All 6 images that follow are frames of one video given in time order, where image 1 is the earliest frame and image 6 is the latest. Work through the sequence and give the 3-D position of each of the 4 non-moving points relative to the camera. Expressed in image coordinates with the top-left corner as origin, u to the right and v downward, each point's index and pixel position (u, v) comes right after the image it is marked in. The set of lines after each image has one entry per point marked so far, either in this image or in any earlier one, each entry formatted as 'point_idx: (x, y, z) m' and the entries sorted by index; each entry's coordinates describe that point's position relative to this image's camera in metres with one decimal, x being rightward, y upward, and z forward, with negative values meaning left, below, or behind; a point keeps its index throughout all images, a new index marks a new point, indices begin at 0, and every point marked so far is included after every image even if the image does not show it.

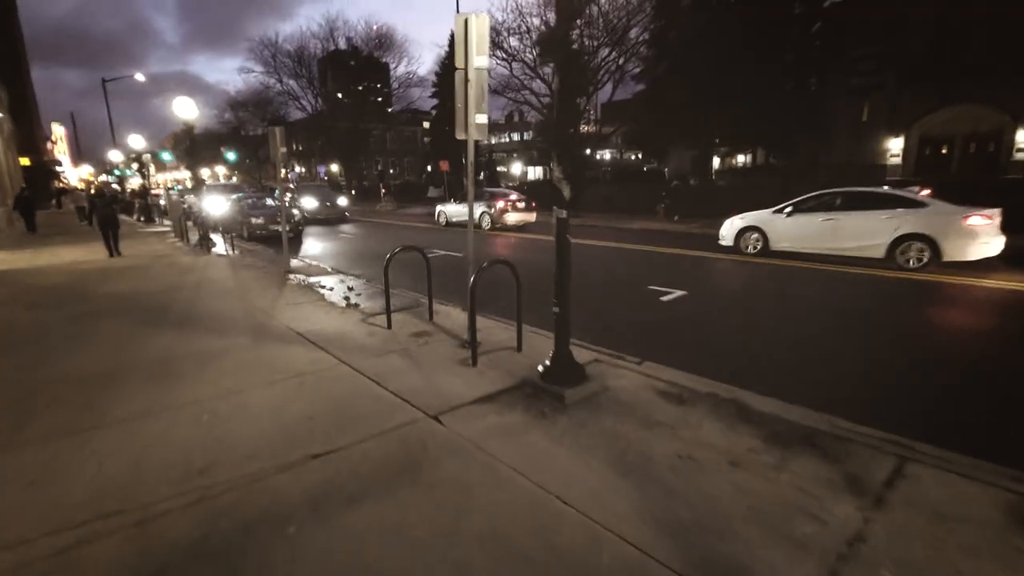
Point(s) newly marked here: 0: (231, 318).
0: (-2.1, -0.2, +4.3) m
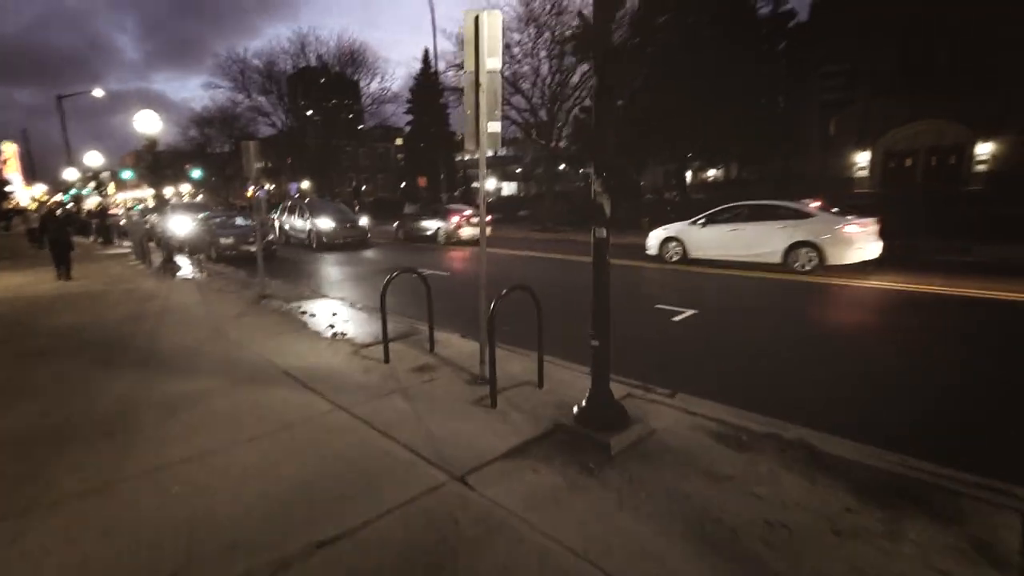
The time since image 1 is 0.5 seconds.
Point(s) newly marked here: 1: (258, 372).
0: (-2.0, -0.4, +3.8) m
1: (-1.4, -0.5, +3.3) m
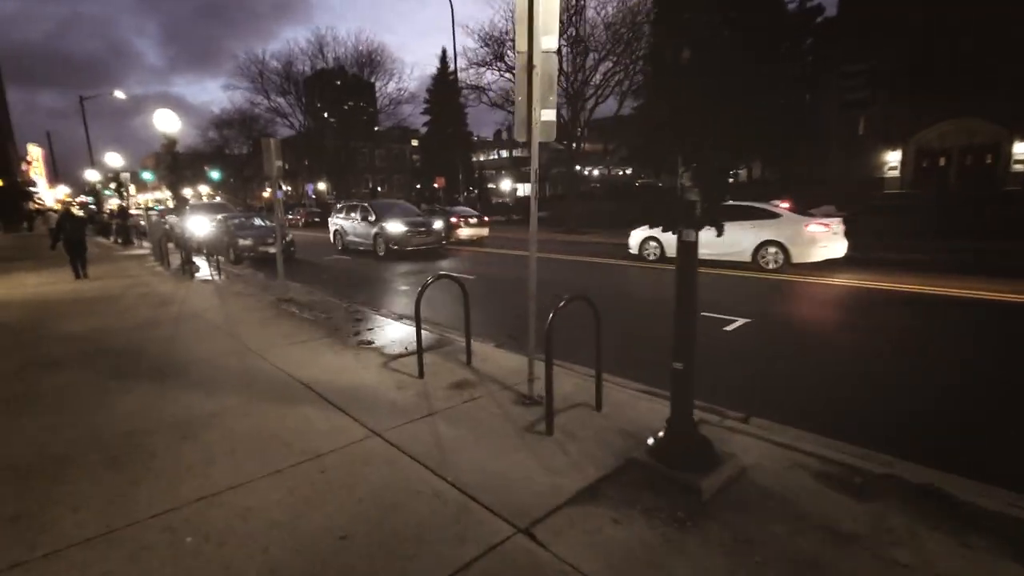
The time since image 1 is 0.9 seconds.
0: (-1.7, -0.5, +3.5) m
1: (-1.2, -0.5, +3.0) m
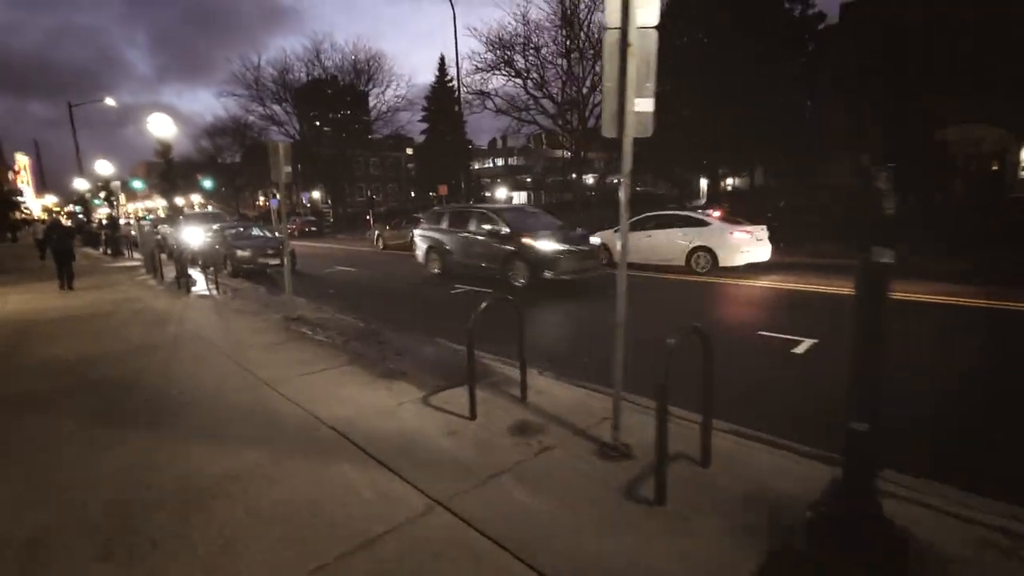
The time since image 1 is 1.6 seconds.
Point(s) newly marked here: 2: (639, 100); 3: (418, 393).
0: (-1.4, -0.6, +3.0) m
1: (-0.9, -0.6, +2.6) m
2: (+0.4, +0.7, +2.0) m
3: (-0.5, -0.6, +3.1) m
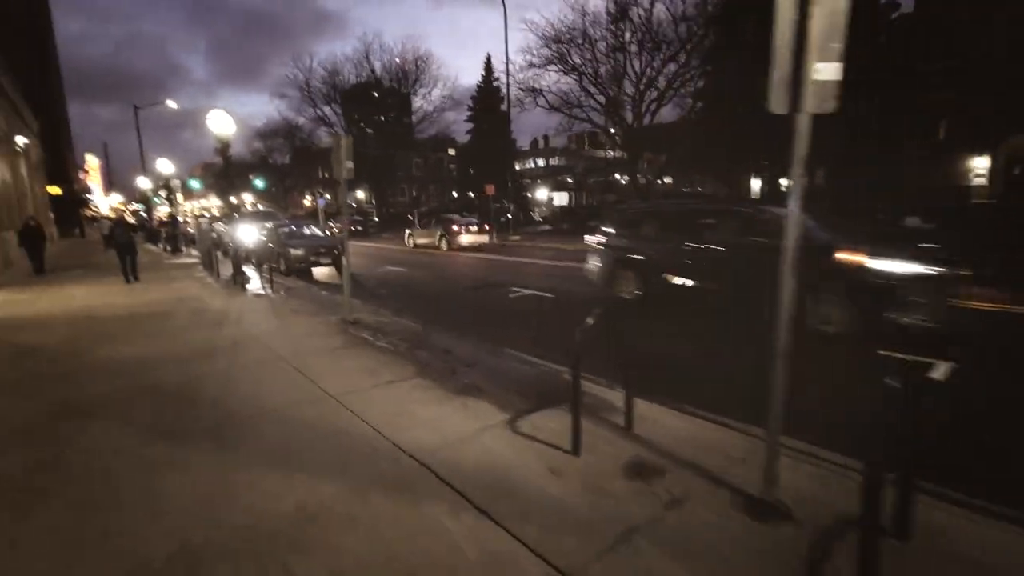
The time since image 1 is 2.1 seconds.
0: (-1.0, -0.6, +2.7) m
1: (-0.5, -0.7, +2.2) m
2: (+0.8, +0.6, +1.6) m
3: (-0.1, -0.6, +2.7) m
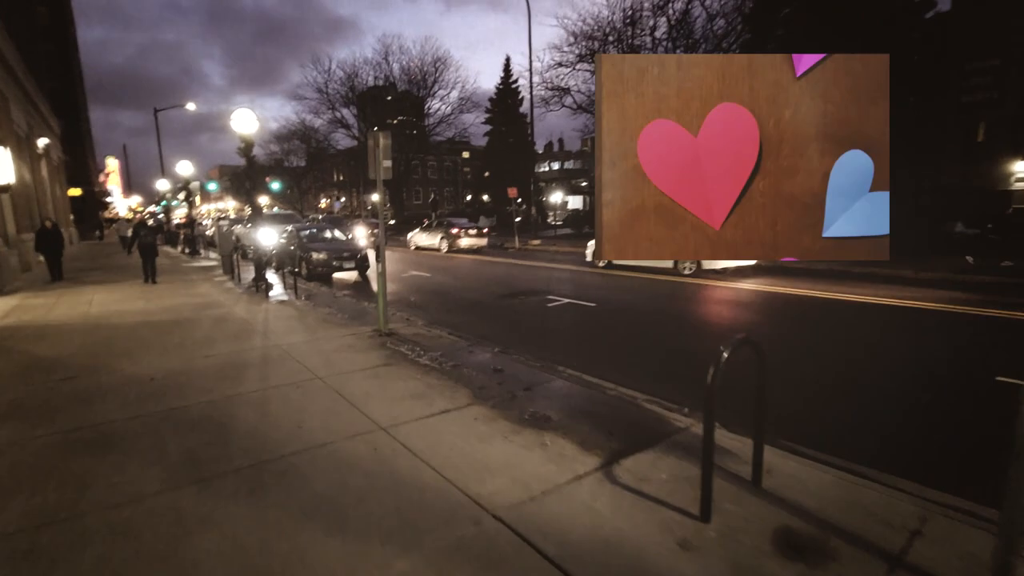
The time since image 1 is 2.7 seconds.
0: (-0.6, -0.7, +2.3) m
1: (-0.1, -0.7, +1.8) m
2: (+1.2, +0.5, +1.1) m
3: (+0.3, -0.7, +2.3) m
